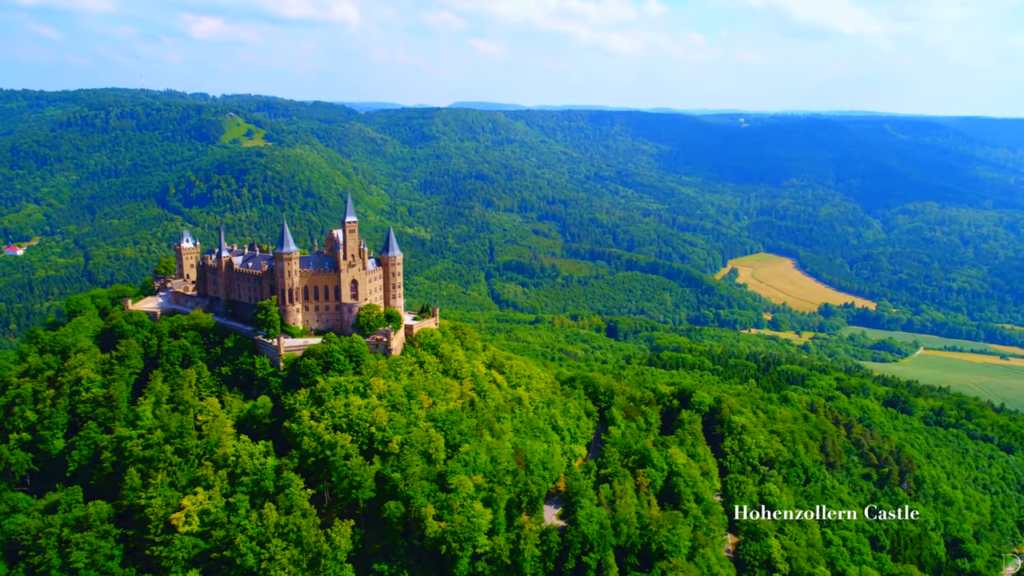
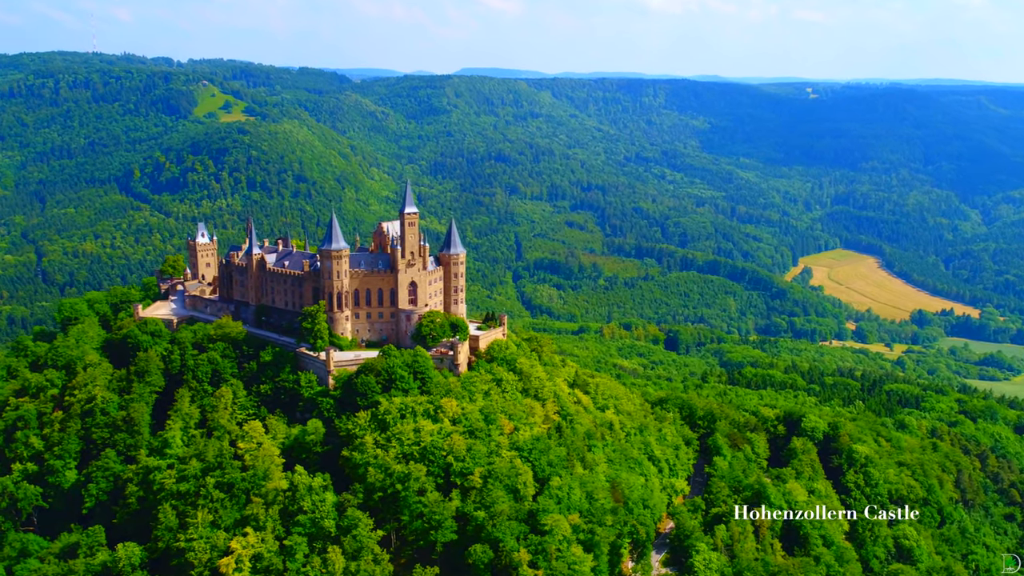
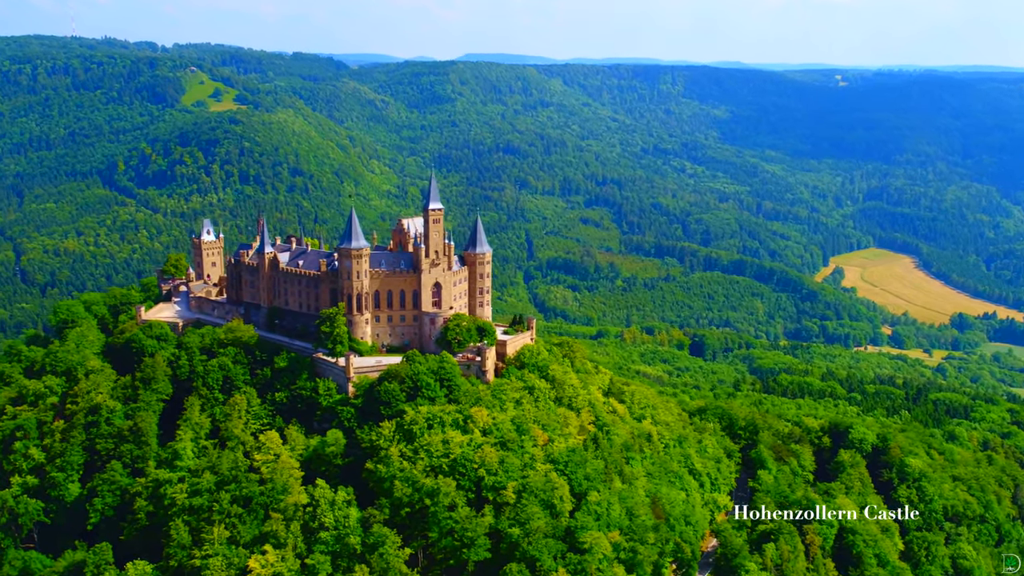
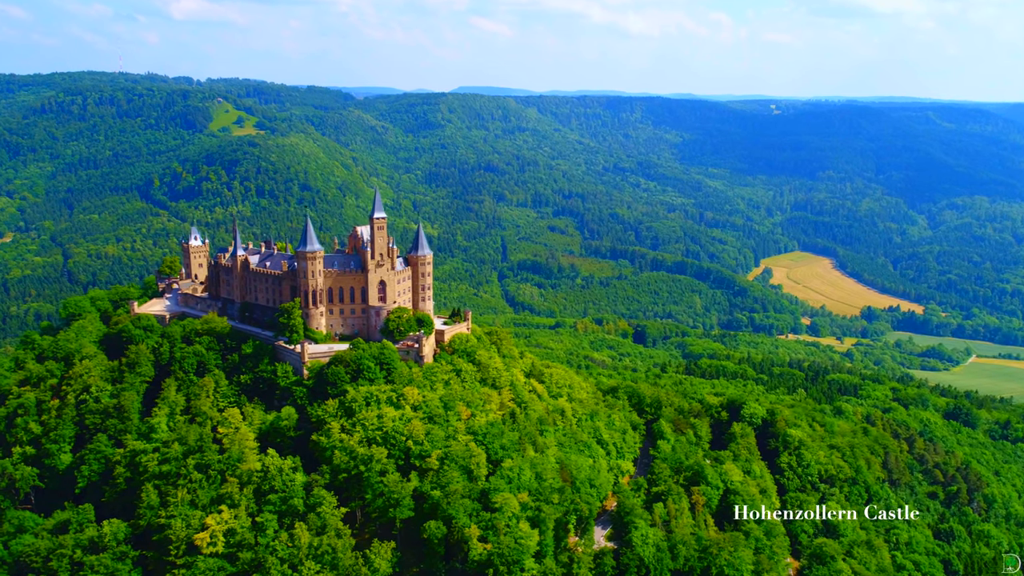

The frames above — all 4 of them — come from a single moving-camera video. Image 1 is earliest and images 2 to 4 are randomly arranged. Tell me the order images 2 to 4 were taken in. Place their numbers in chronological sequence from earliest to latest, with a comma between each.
4, 2, 3
